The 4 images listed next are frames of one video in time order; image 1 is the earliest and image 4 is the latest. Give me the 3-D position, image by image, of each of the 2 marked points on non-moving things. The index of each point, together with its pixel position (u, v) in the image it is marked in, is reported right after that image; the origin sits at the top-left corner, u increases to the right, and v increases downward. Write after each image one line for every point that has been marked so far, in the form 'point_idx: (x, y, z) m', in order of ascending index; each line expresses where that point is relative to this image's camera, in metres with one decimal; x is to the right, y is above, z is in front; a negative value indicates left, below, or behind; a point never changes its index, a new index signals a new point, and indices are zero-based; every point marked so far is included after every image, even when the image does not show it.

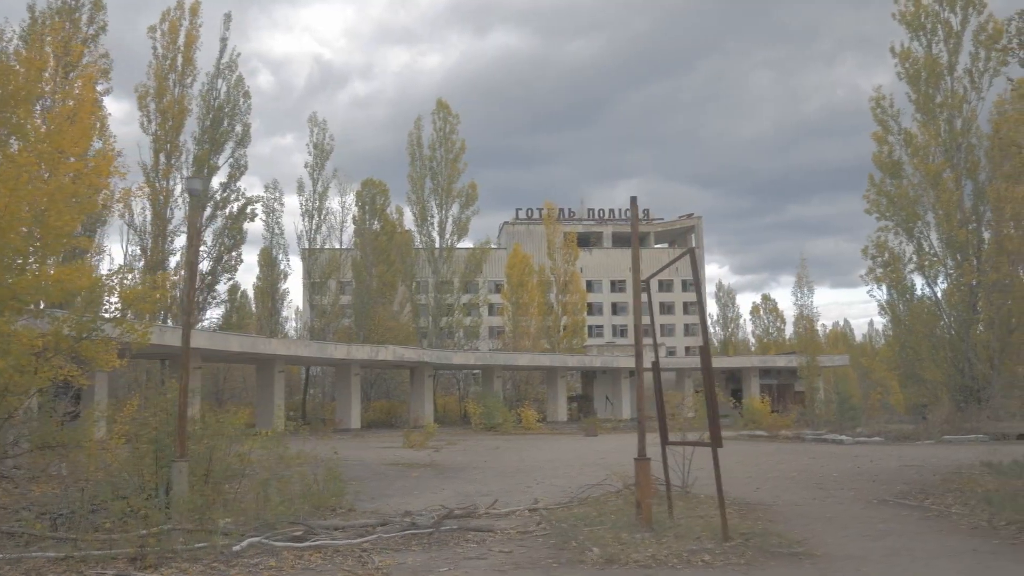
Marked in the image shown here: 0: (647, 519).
0: (+1.3, -2.1, +7.4) m
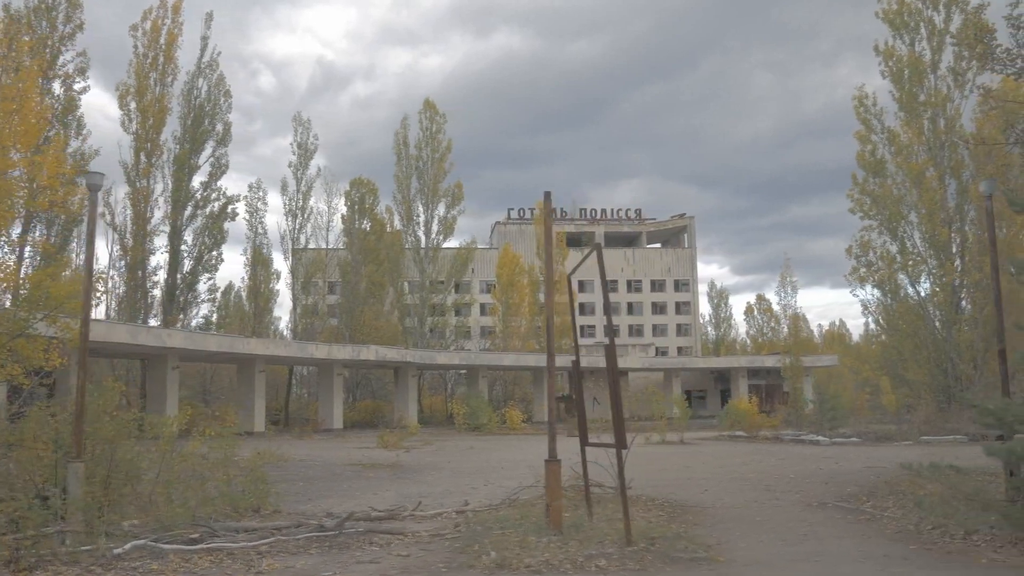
0: (+0.4, -2.1, +7.2) m
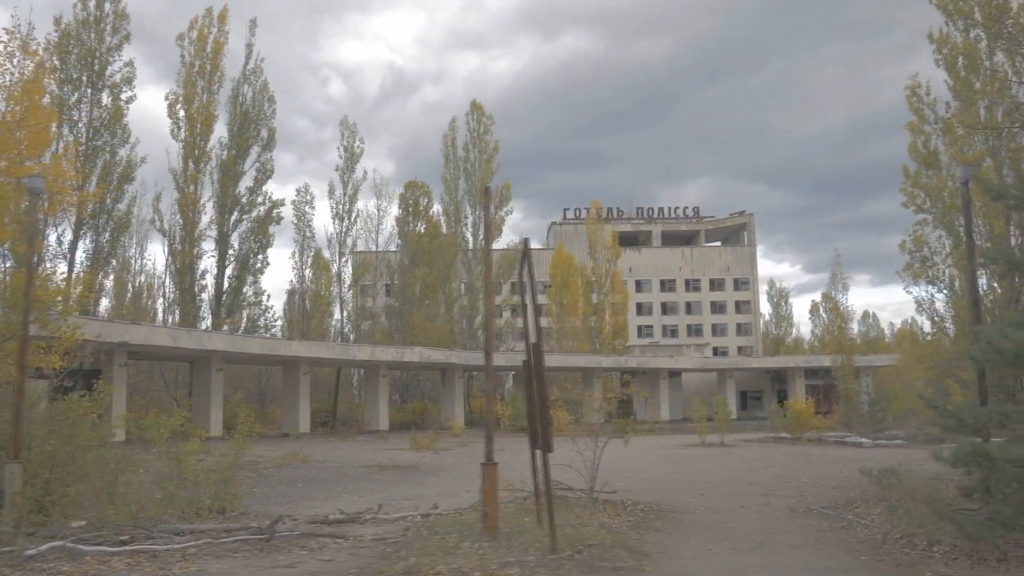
0: (-0.2, -2.1, +6.9) m
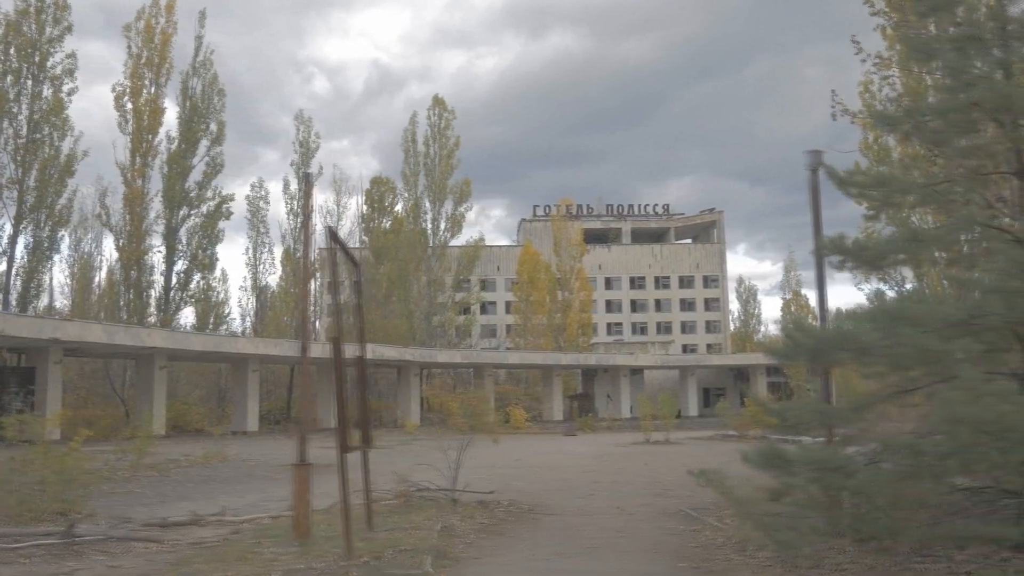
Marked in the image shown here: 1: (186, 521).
0: (-1.7, -2.0, +6.5) m
1: (-3.4, -2.4, +8.3) m
